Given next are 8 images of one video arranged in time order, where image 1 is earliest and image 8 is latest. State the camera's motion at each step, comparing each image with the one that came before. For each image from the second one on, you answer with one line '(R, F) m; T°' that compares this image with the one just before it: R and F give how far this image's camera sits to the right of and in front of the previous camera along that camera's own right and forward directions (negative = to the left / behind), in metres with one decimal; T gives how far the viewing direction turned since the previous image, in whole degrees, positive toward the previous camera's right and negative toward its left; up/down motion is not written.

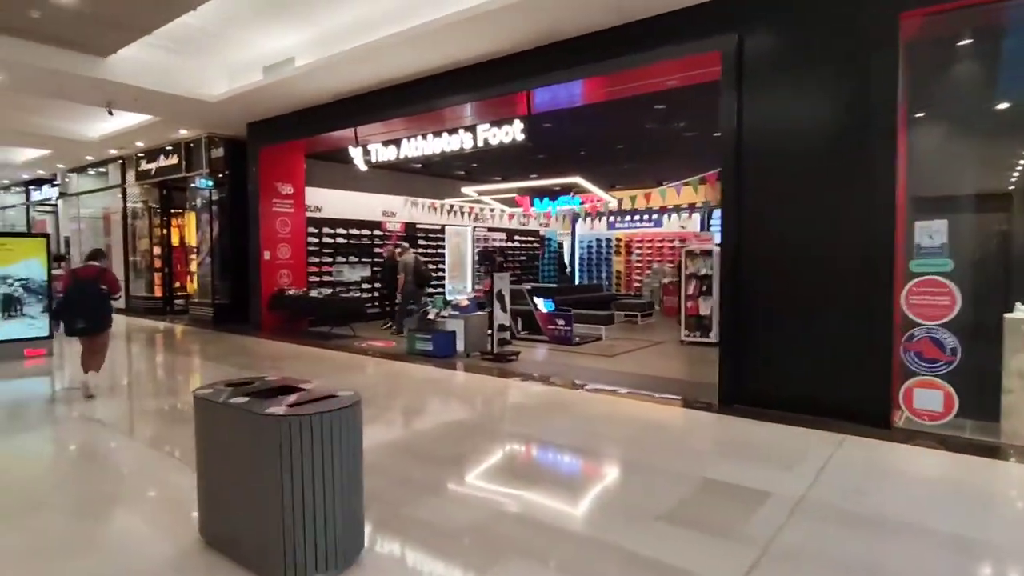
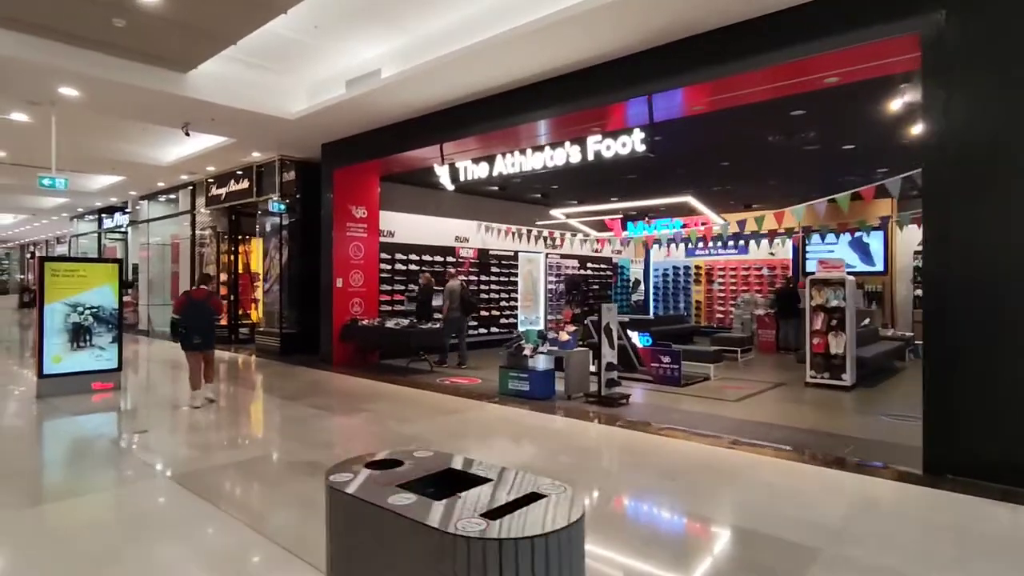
(-0.7, +0.8) m; -4°
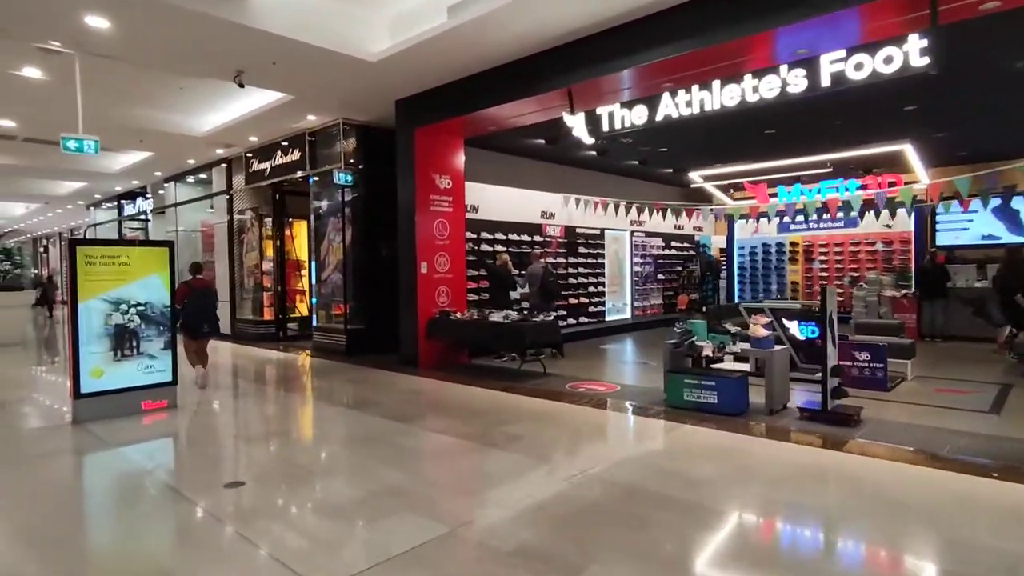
(-1.5, +1.6) m; -1°
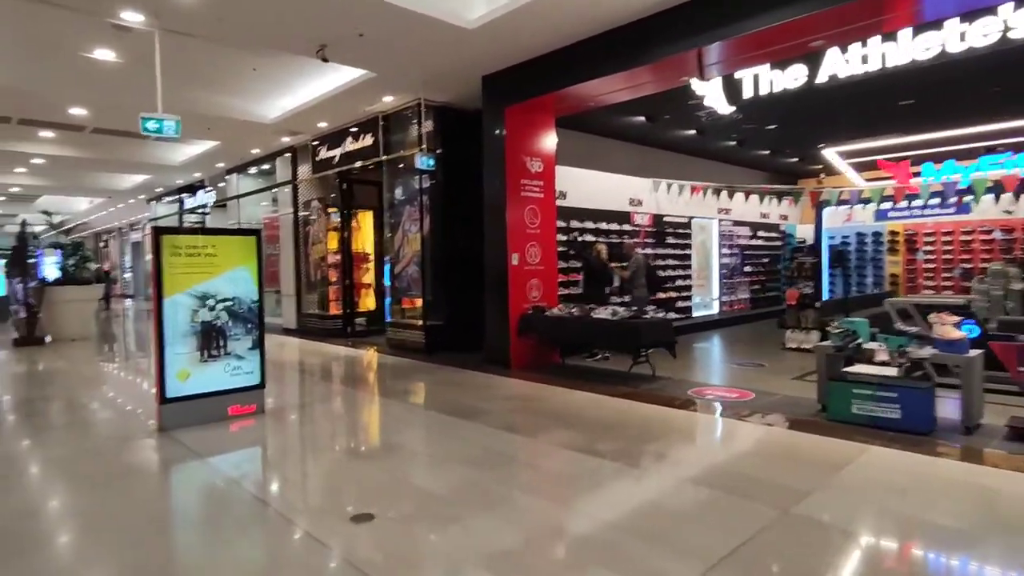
(-0.7, +0.7) m; -4°
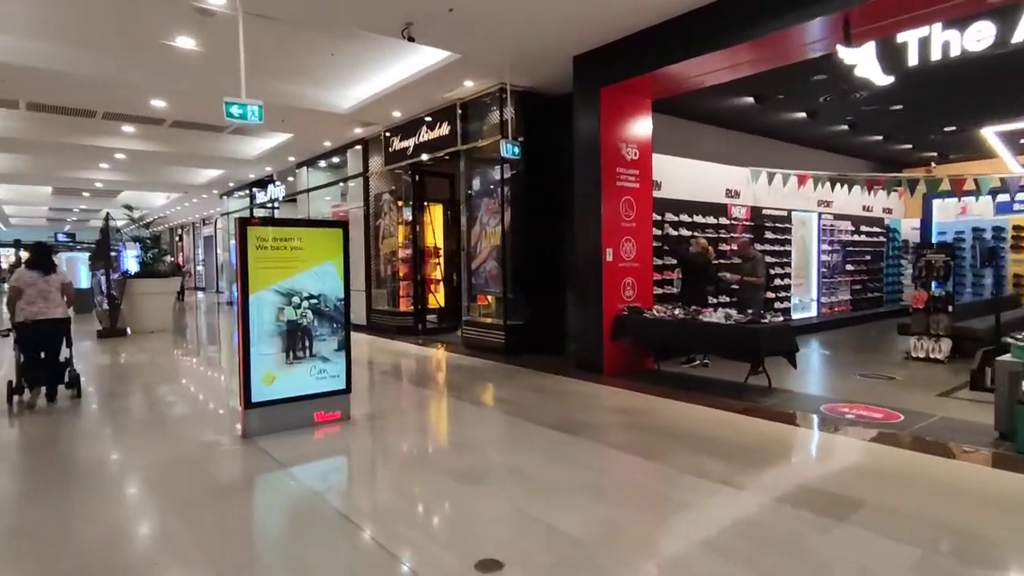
(-0.4, +0.5) m; -5°
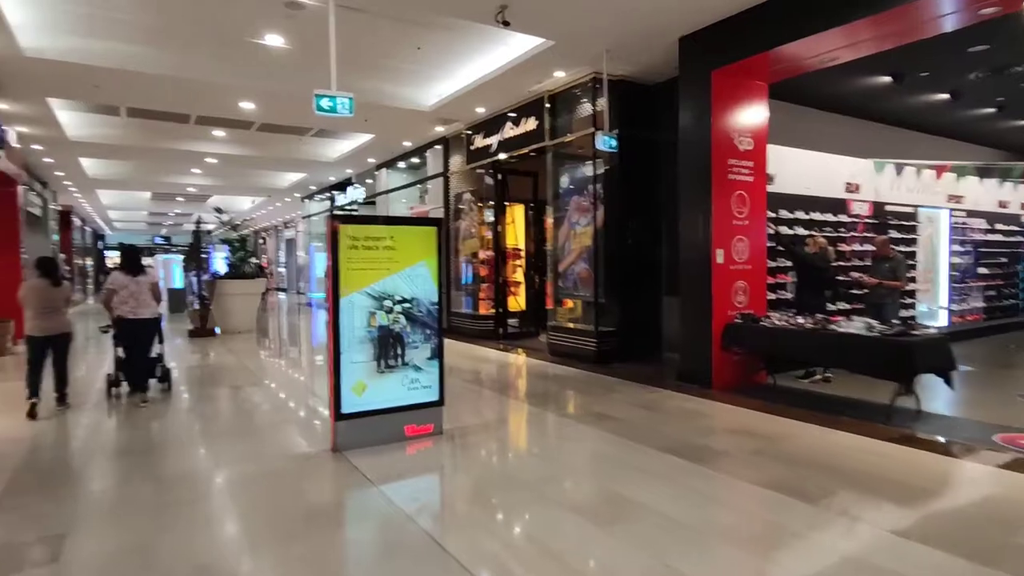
(-0.3, +0.4) m; -7°
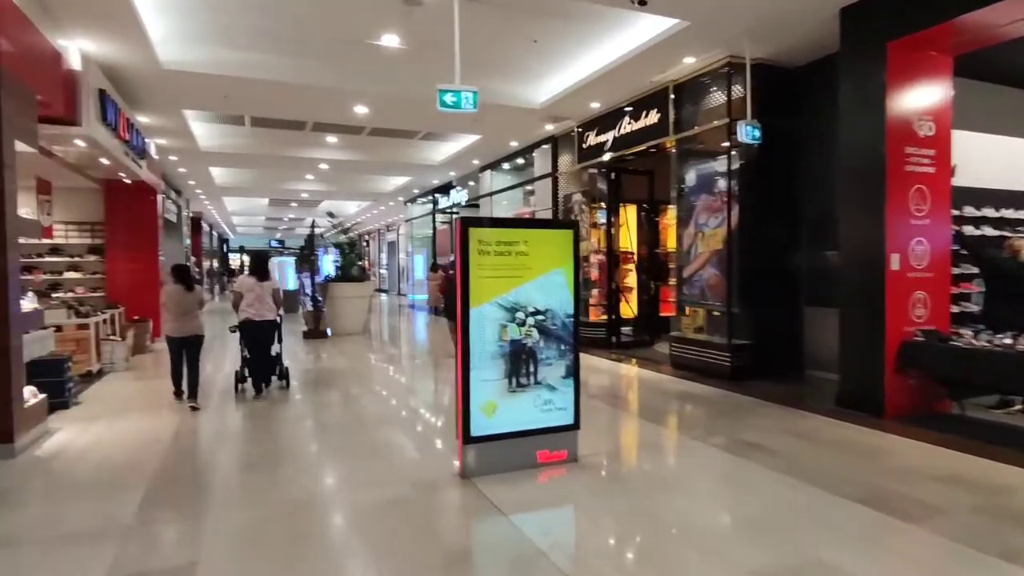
(-0.4, +0.4) m; -9°
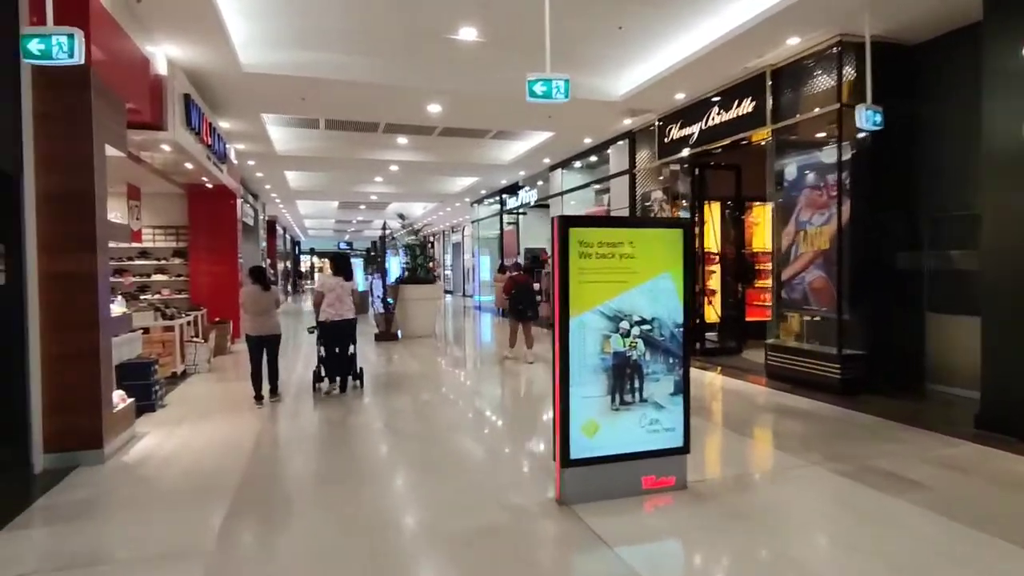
(-0.2, +0.3) m; -6°
